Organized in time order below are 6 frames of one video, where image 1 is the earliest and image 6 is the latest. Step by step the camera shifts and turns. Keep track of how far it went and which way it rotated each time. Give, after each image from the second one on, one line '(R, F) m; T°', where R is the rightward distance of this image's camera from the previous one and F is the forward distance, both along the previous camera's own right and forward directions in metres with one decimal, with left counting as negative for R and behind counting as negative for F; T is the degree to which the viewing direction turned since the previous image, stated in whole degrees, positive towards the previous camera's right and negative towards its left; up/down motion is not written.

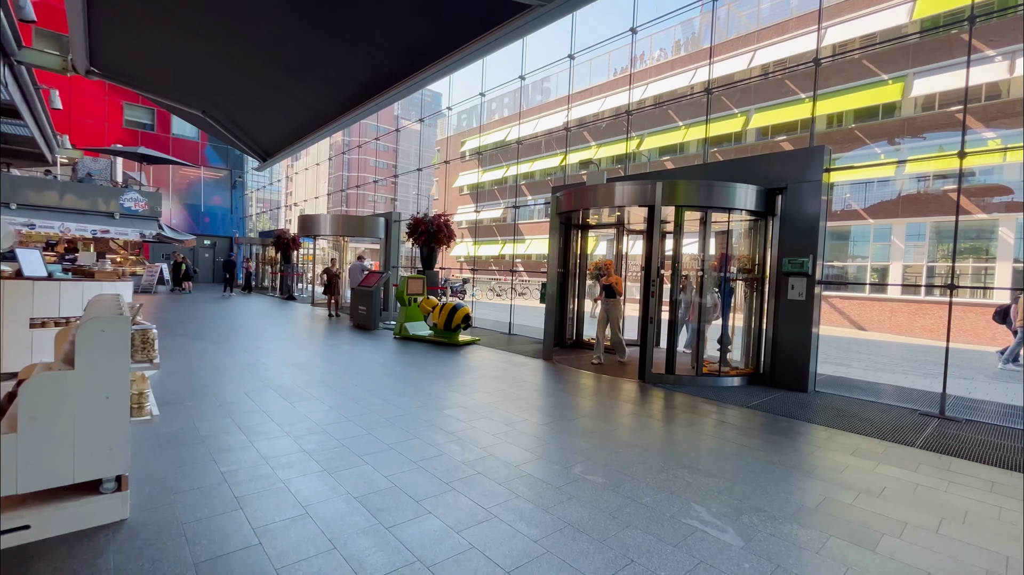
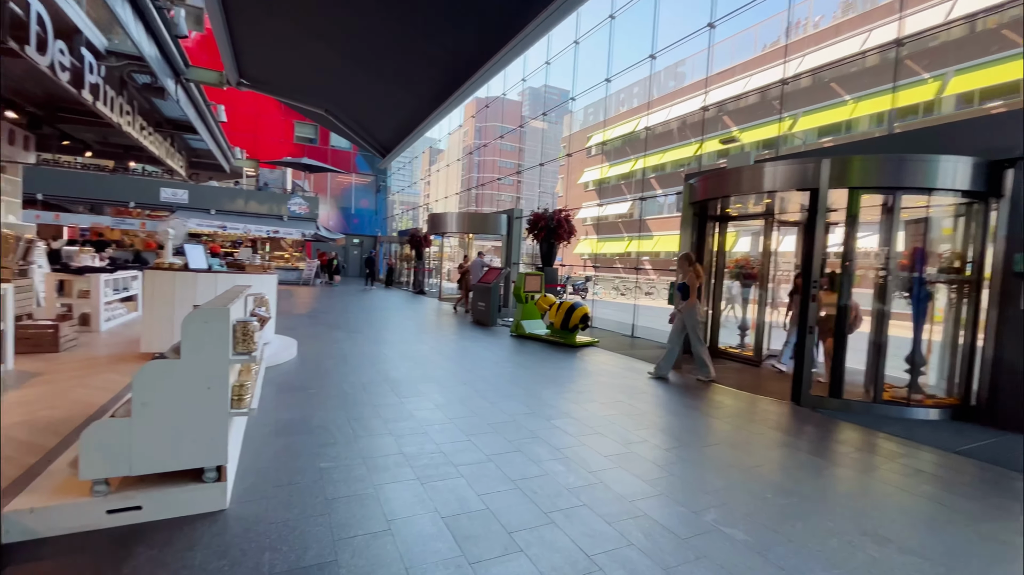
(+0.1, +0.5) m; -15°
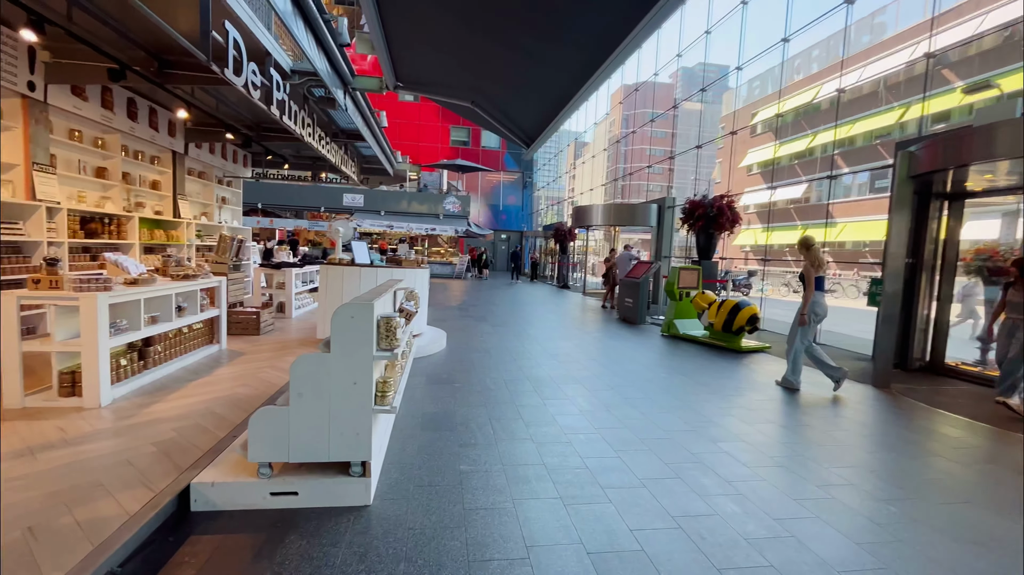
(-0.1, +0.4) m; -18°
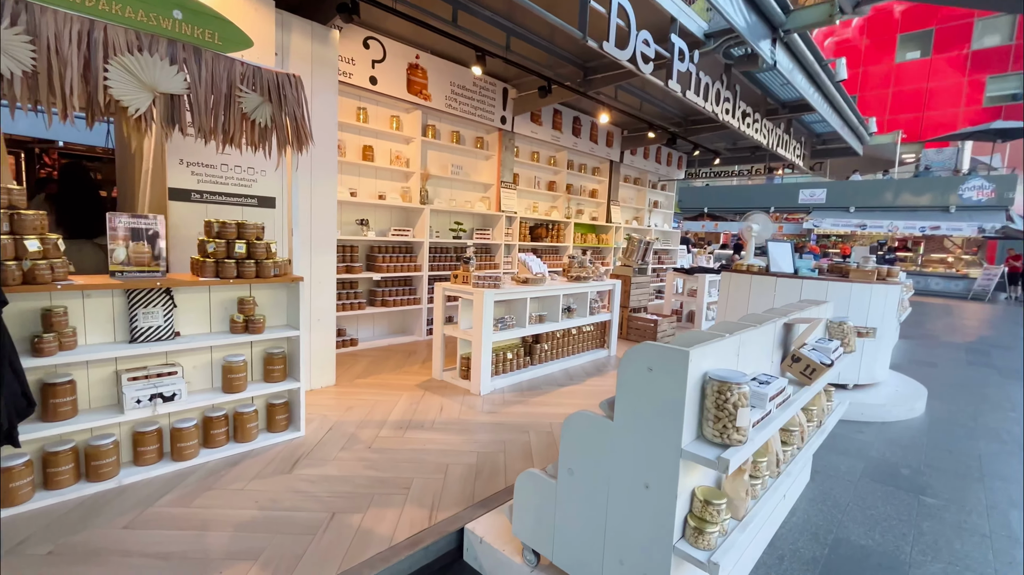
(0.0, +1.2) m; -52°
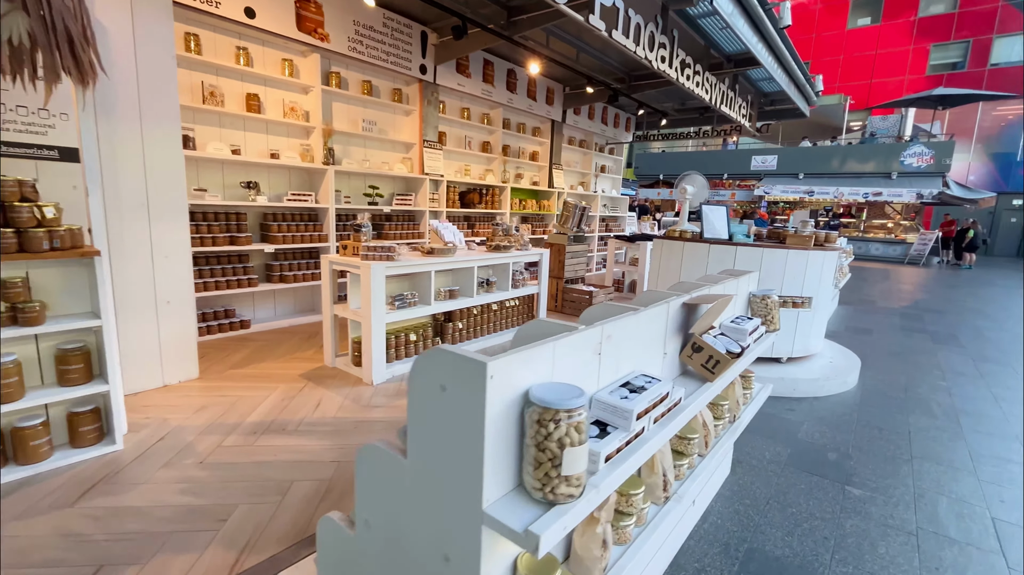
(+0.4, +0.5) m; +4°
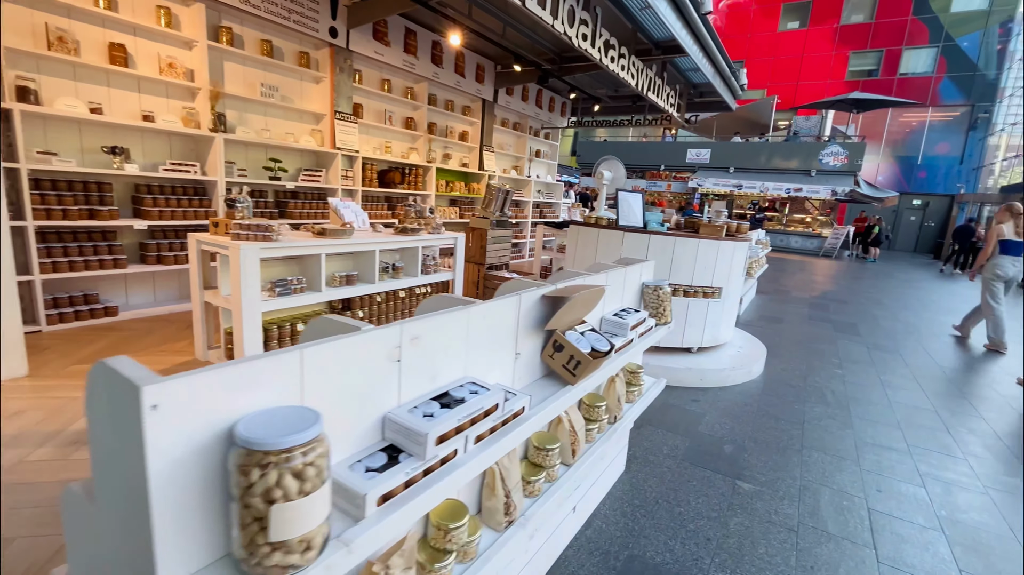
(+0.3, +0.2) m; +6°
